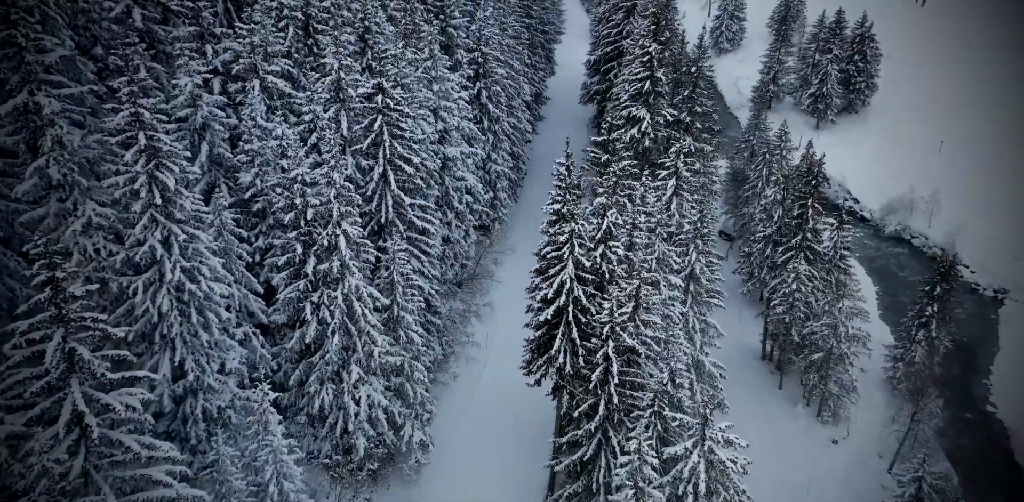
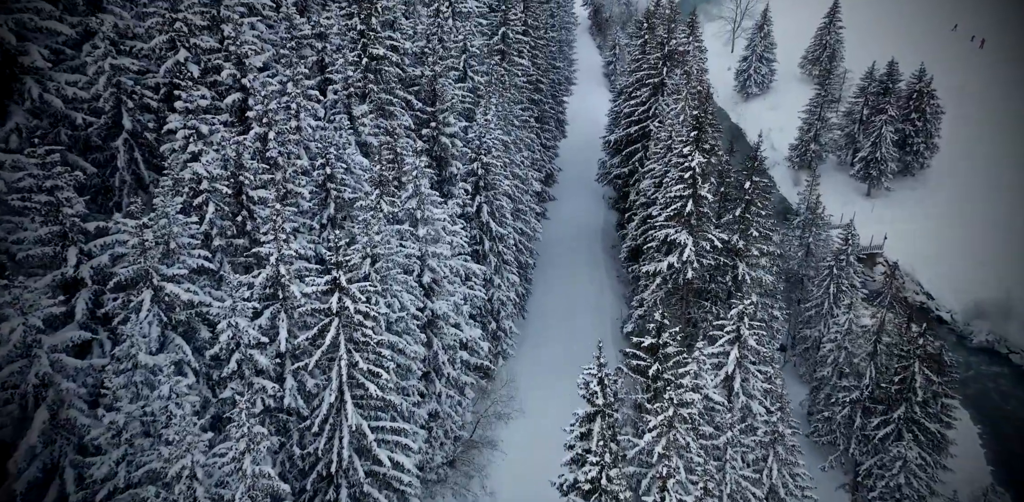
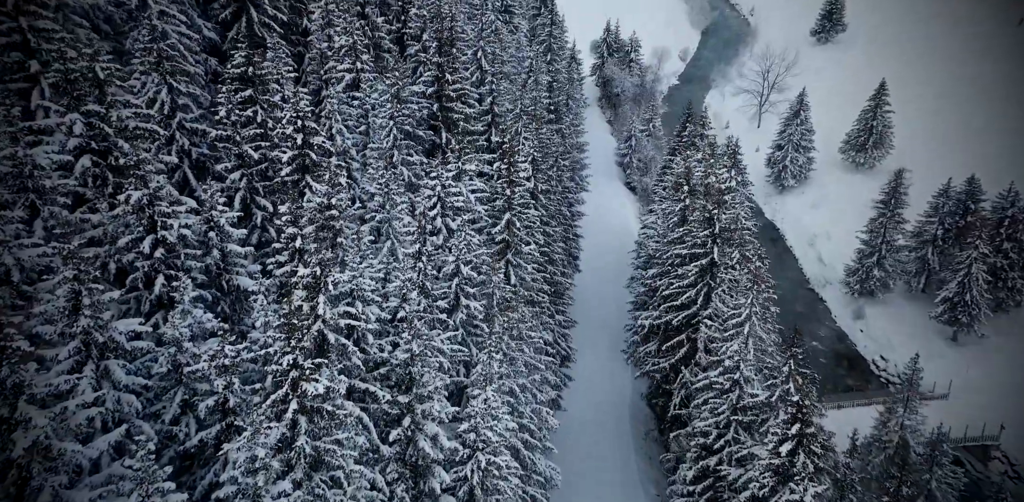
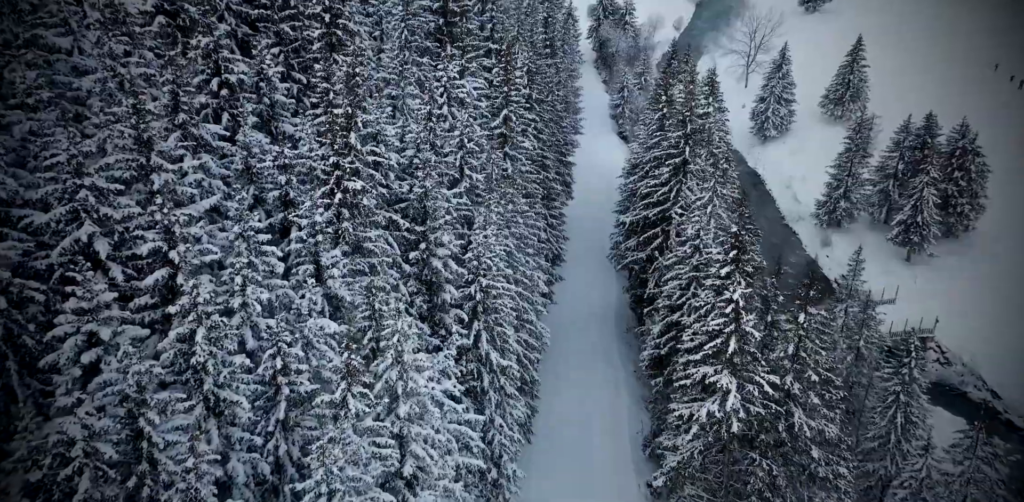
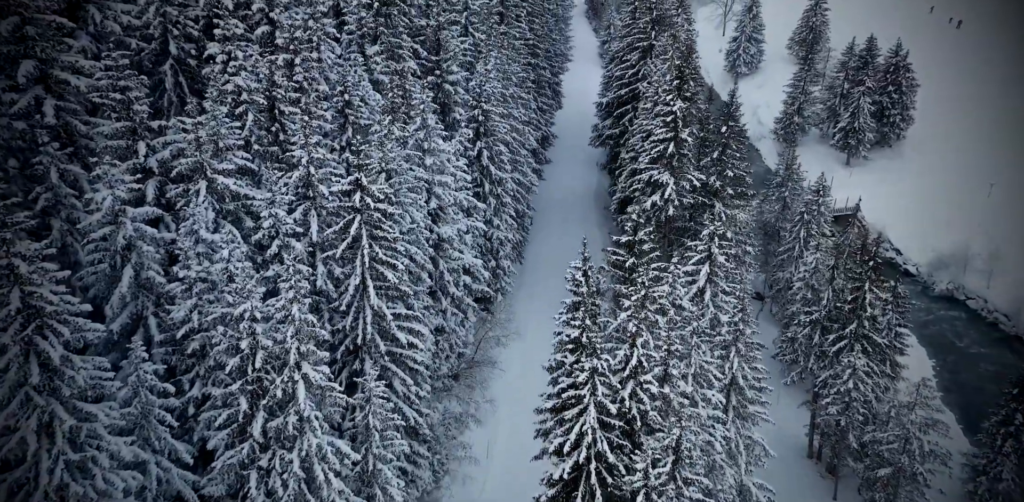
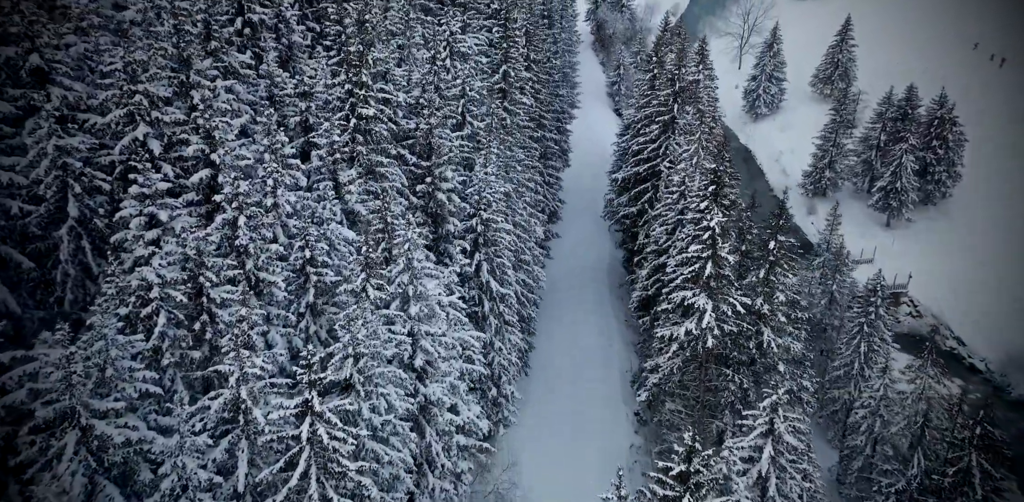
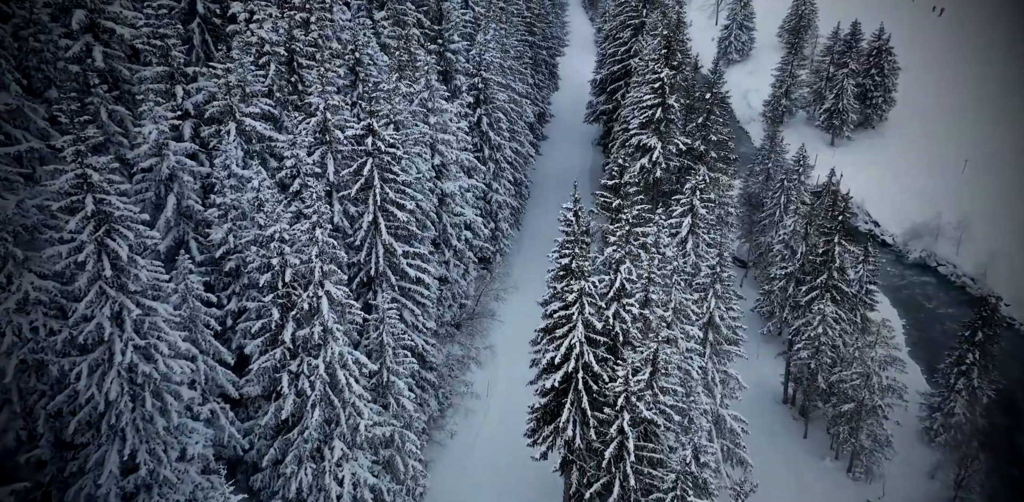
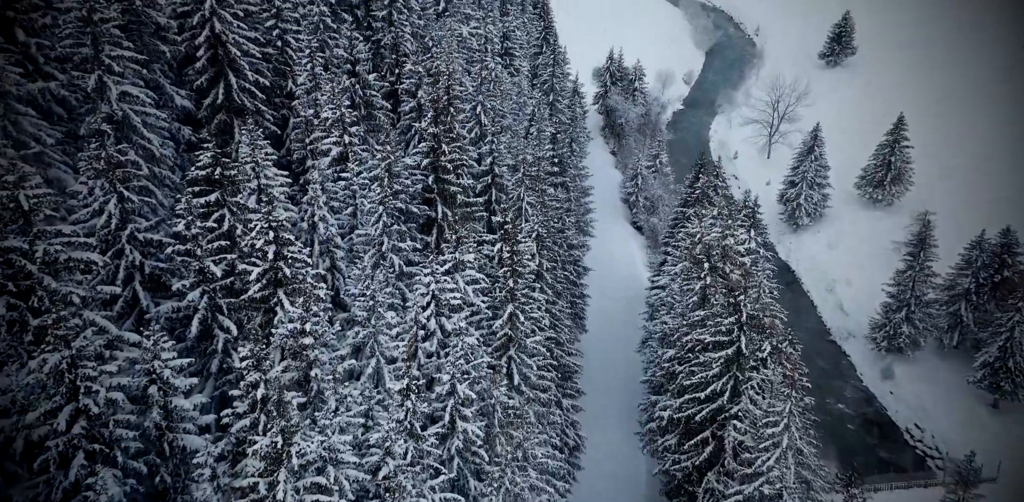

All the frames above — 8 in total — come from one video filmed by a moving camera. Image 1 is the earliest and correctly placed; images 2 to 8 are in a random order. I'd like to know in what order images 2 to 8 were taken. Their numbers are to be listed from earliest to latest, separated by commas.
7, 5, 2, 6, 4, 3, 8
